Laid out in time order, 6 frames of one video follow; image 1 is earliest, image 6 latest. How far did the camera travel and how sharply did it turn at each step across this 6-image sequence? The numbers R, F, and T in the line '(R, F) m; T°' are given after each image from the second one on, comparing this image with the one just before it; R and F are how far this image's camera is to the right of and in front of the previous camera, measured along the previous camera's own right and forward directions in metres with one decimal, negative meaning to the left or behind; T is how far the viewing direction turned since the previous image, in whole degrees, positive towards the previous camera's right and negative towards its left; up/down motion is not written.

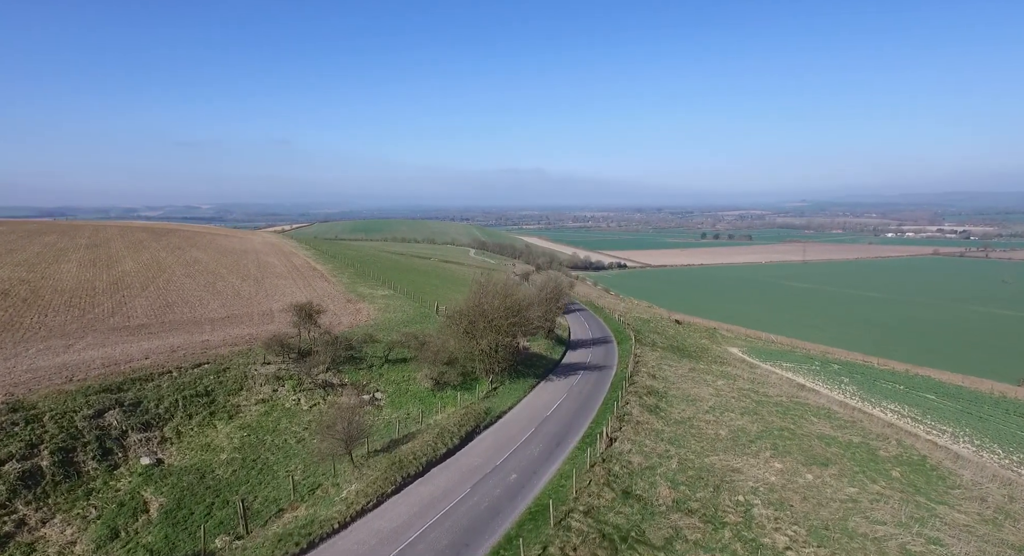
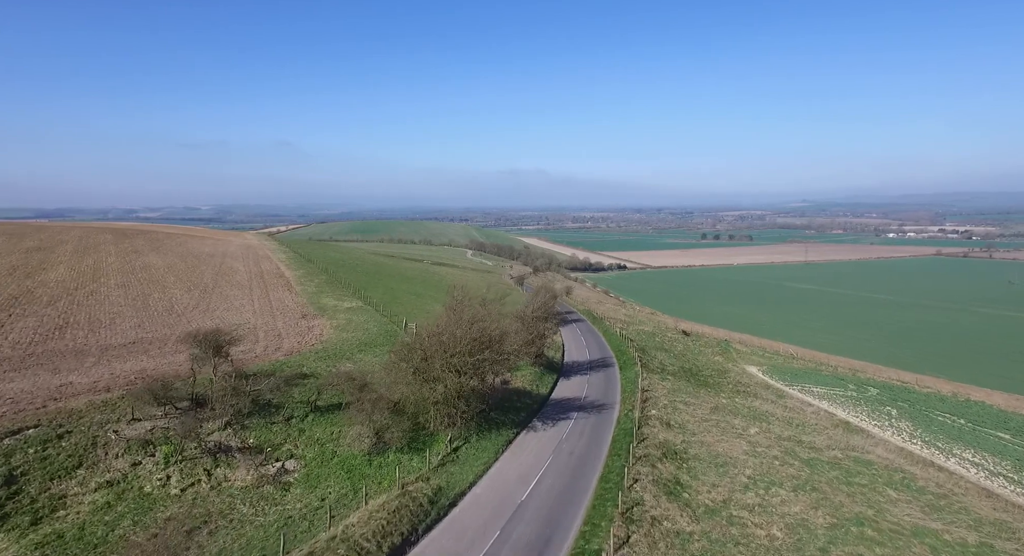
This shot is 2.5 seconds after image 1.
(+1.2, +7.9) m; 0°
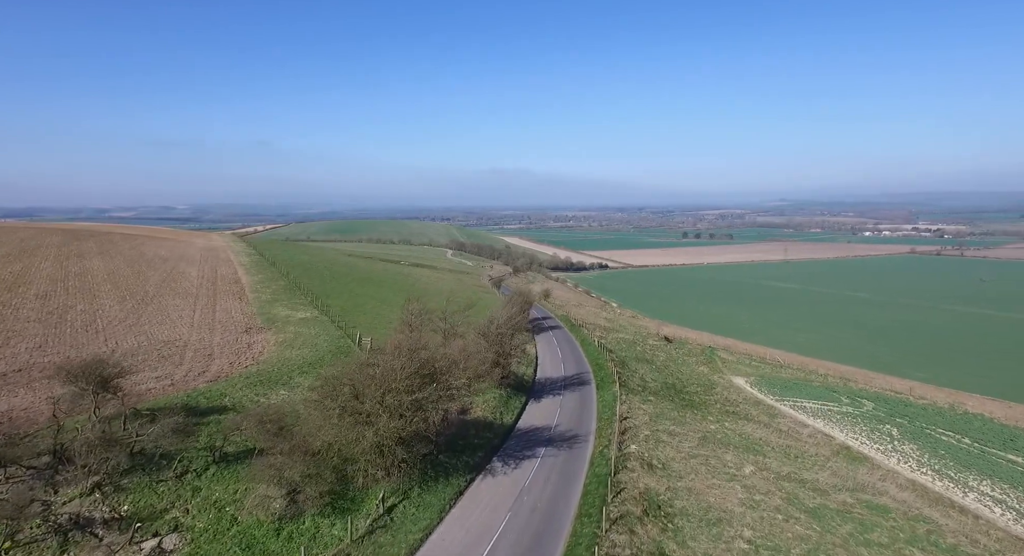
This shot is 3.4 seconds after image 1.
(+1.0, +4.1) m; +2°
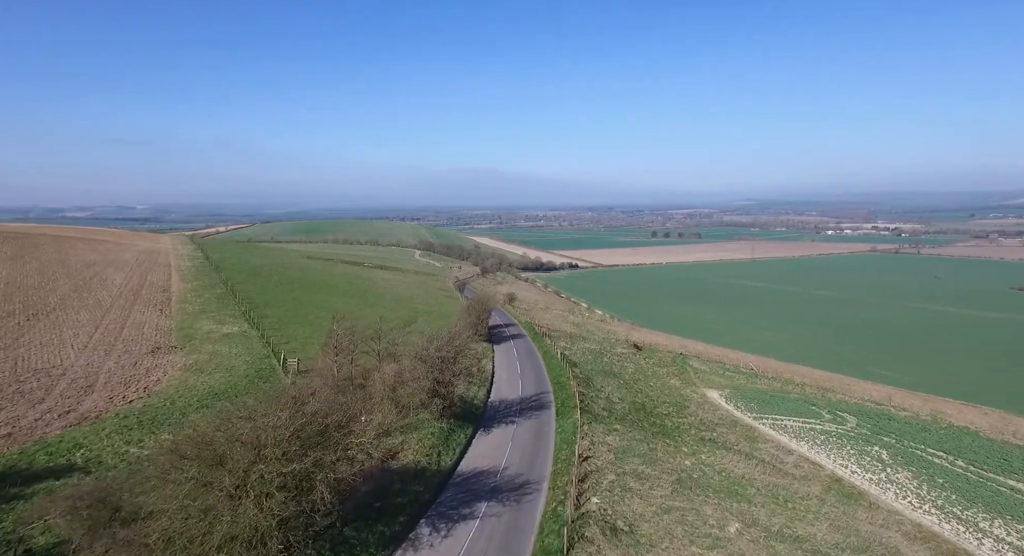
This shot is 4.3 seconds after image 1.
(+1.2, +4.7) m; +3°
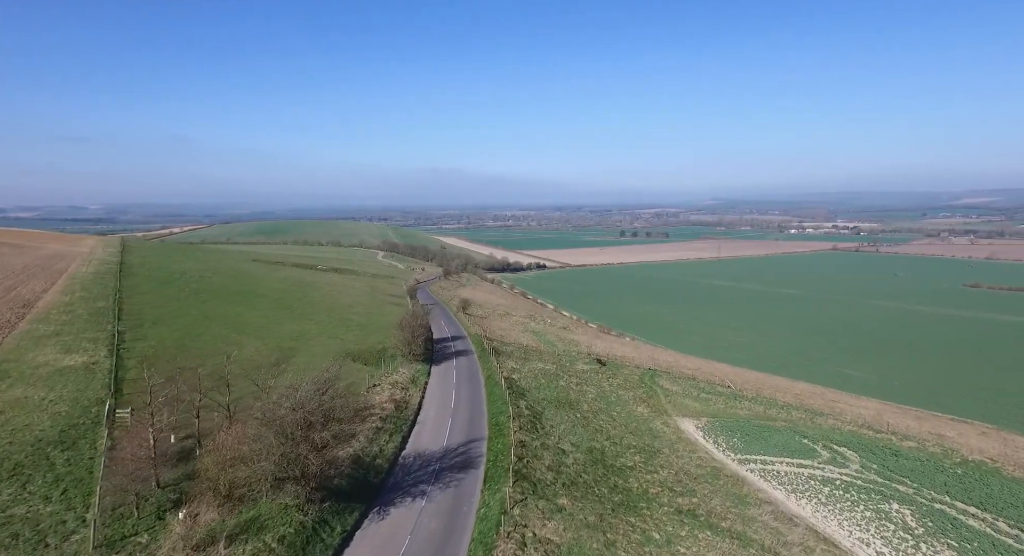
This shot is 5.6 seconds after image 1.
(+2.3, +8.5) m; +3°
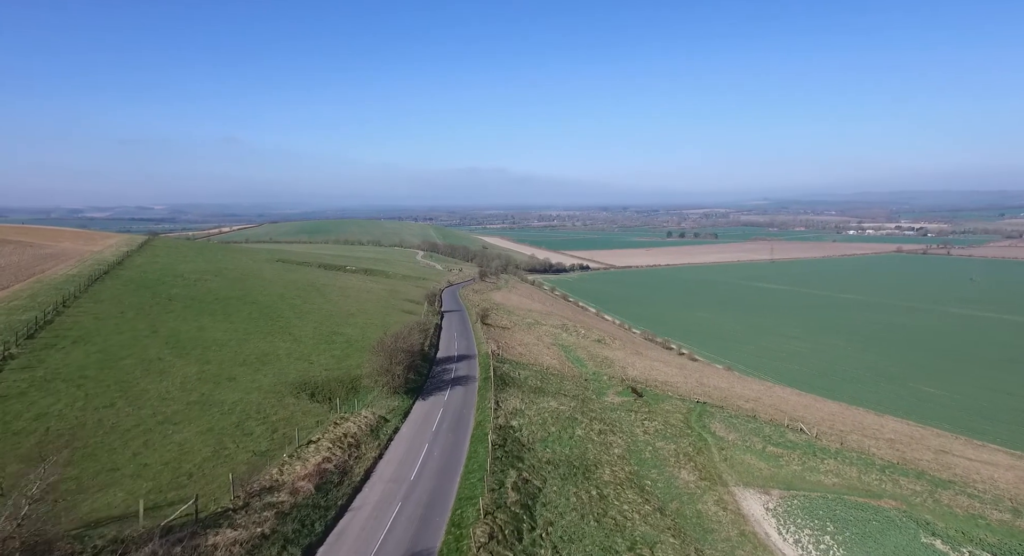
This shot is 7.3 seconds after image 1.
(+2.4, +11.3) m; -4°
